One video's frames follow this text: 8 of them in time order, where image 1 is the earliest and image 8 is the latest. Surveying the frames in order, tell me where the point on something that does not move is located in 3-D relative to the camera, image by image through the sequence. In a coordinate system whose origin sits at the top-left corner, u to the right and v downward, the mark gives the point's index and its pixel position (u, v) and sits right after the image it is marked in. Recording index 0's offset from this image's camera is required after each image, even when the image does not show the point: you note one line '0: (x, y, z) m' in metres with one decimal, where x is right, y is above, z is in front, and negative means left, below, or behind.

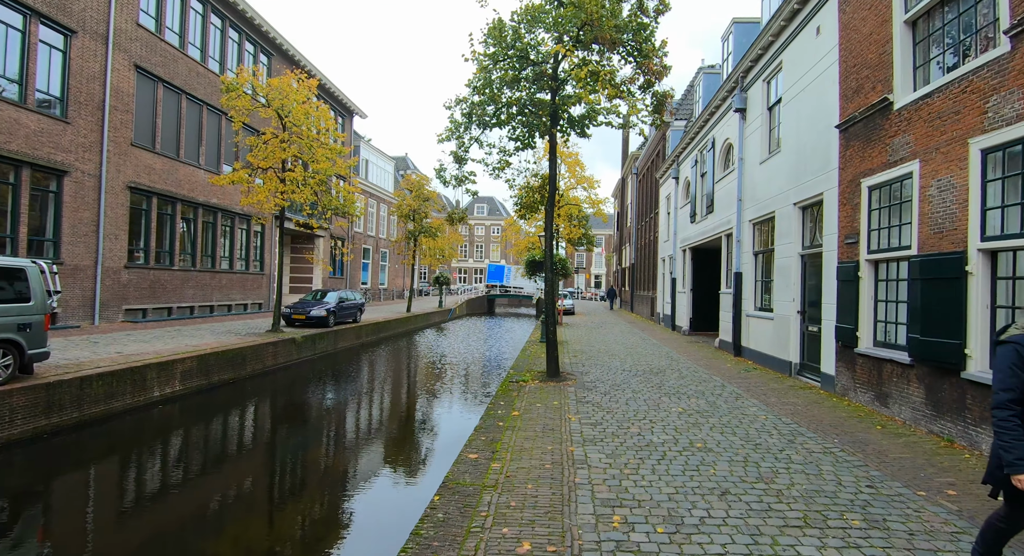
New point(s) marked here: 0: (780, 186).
0: (+4.7, +1.6, +10.3) m
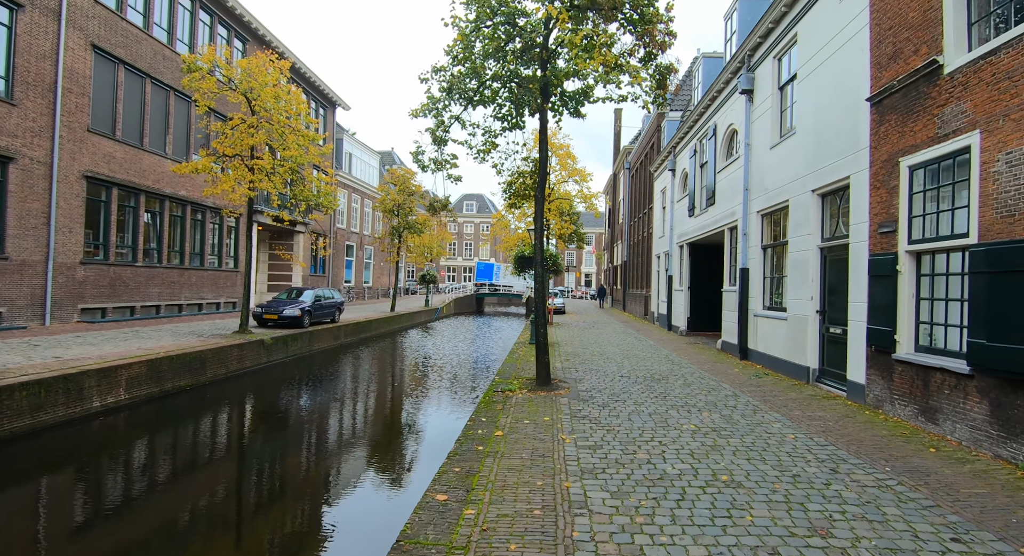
0: (+4.5, +1.7, +9.3) m
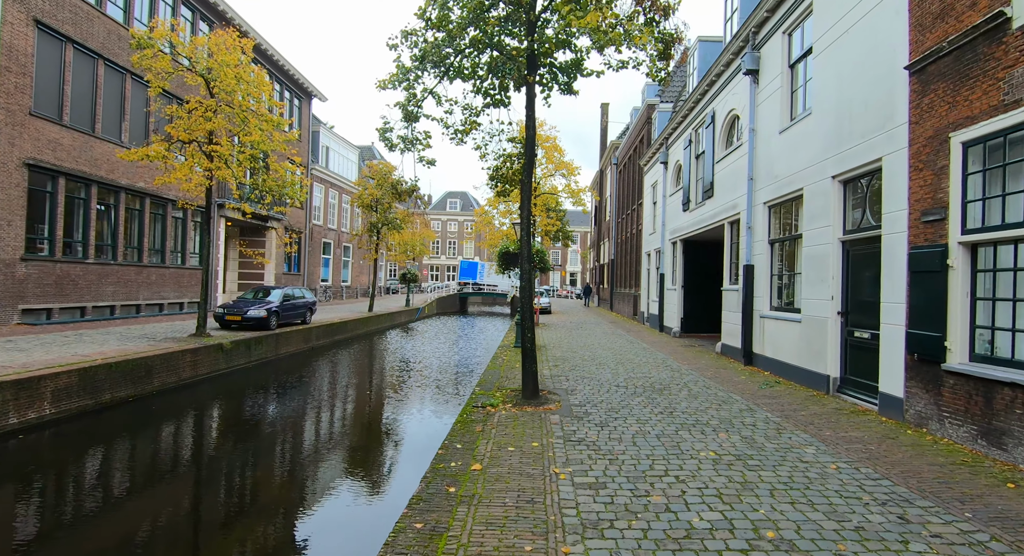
0: (+4.2, +1.7, +8.3) m
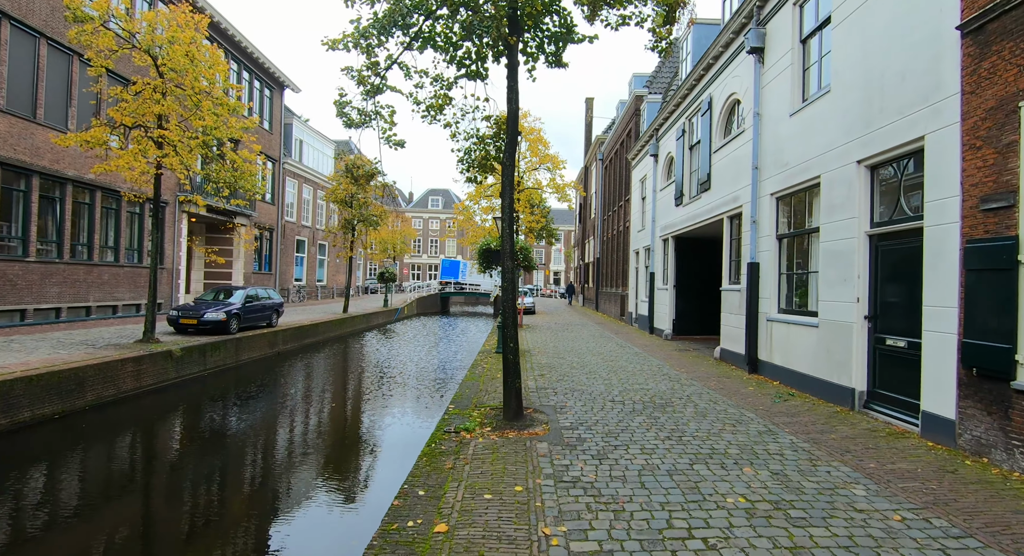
0: (+4.0, +1.7, +7.3) m
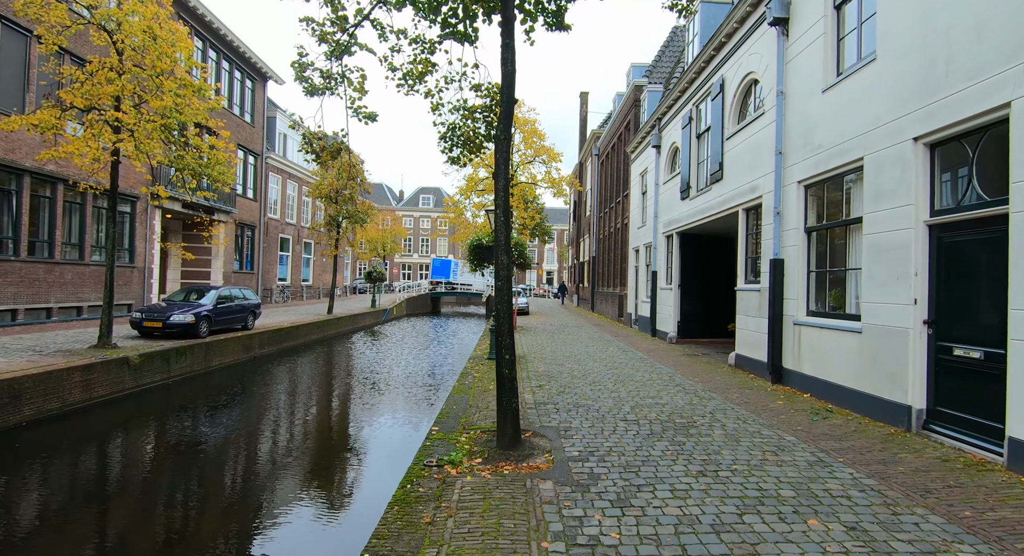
0: (+3.9, +1.8, +6.3) m
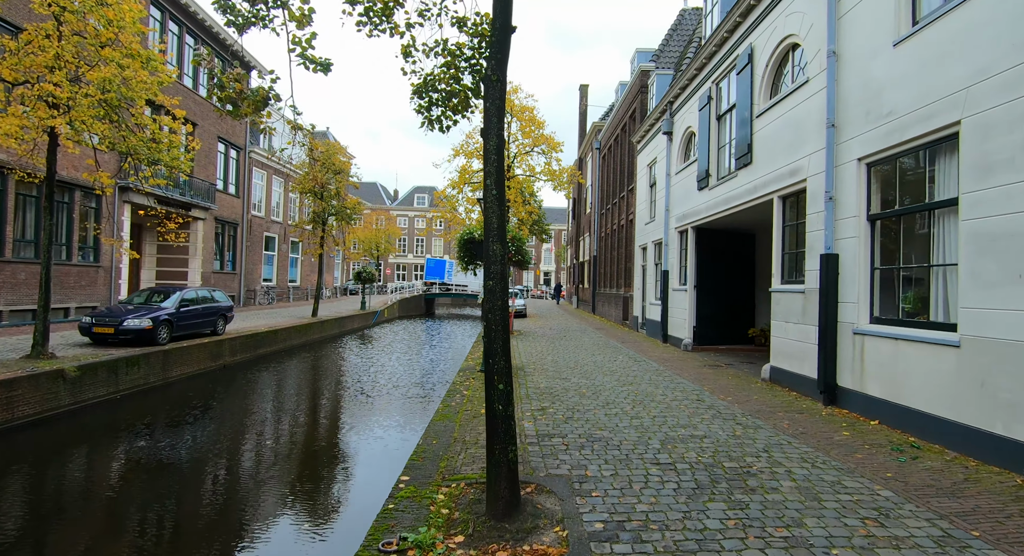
0: (+3.9, +1.8, +4.9) m
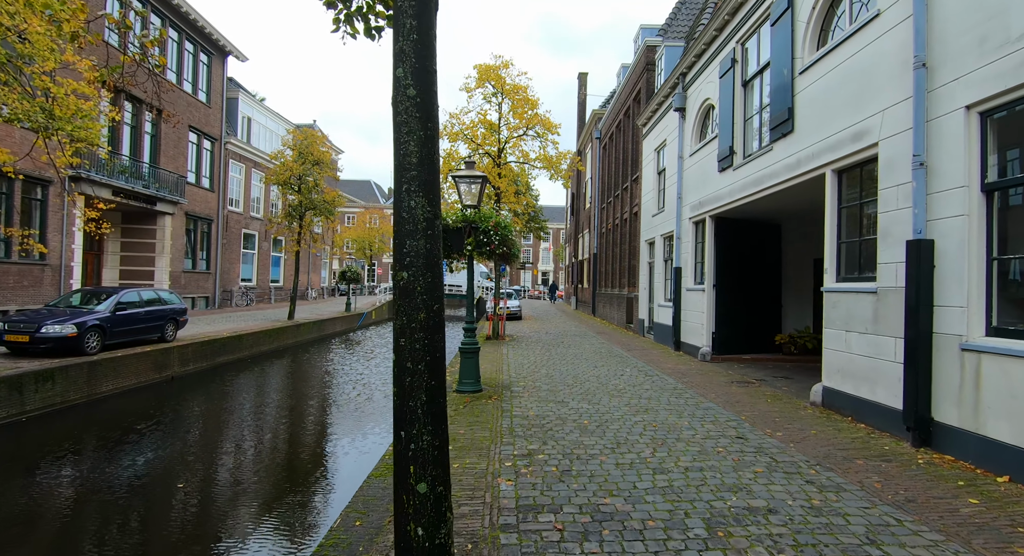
0: (+3.7, +1.8, +3.1) m
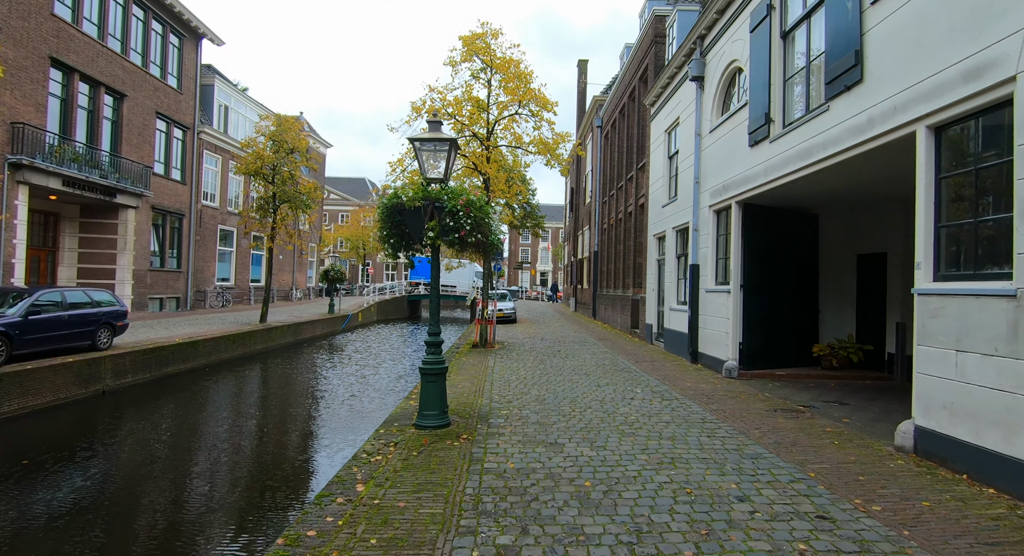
0: (+3.5, +1.8, +1.3) m
